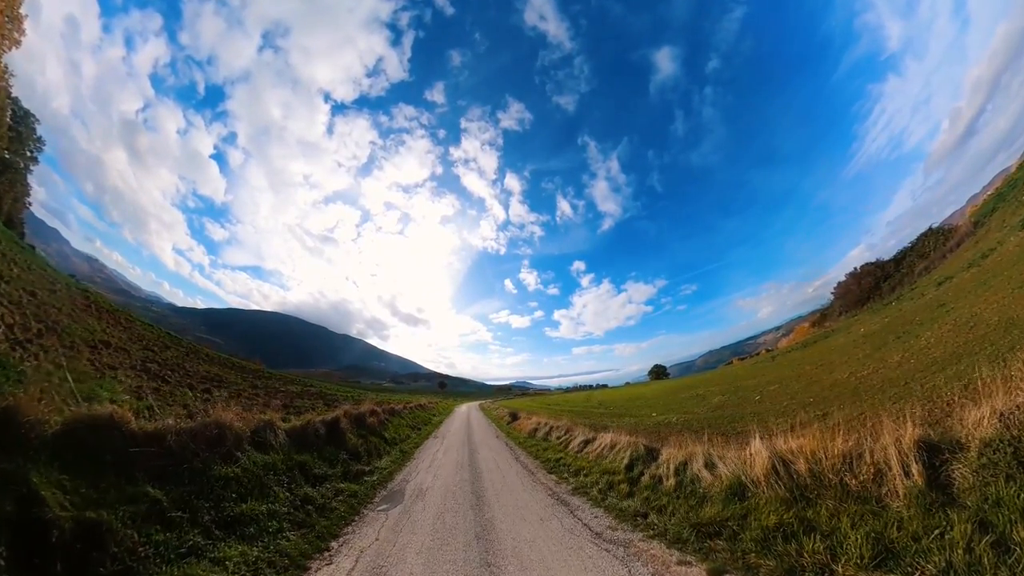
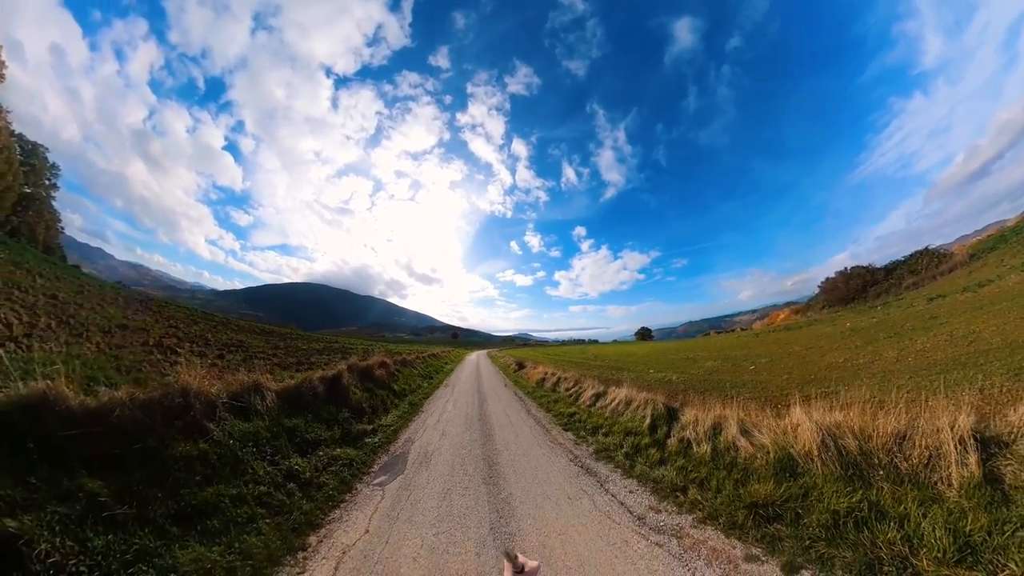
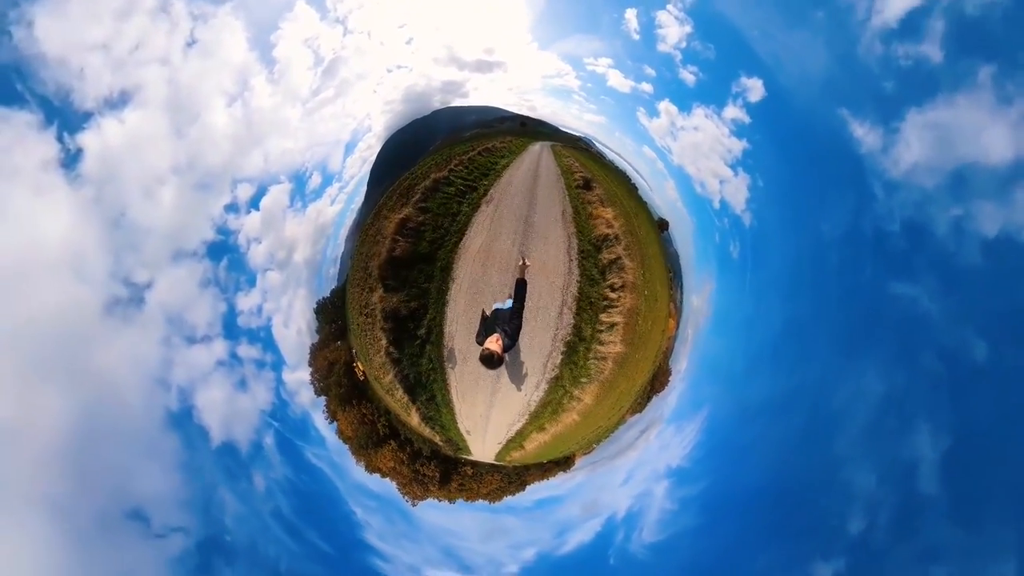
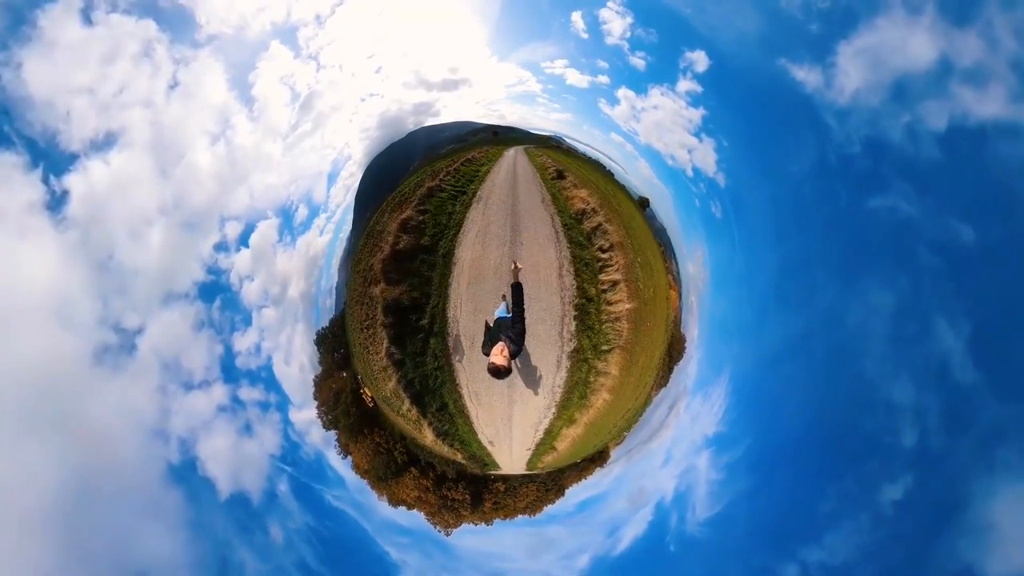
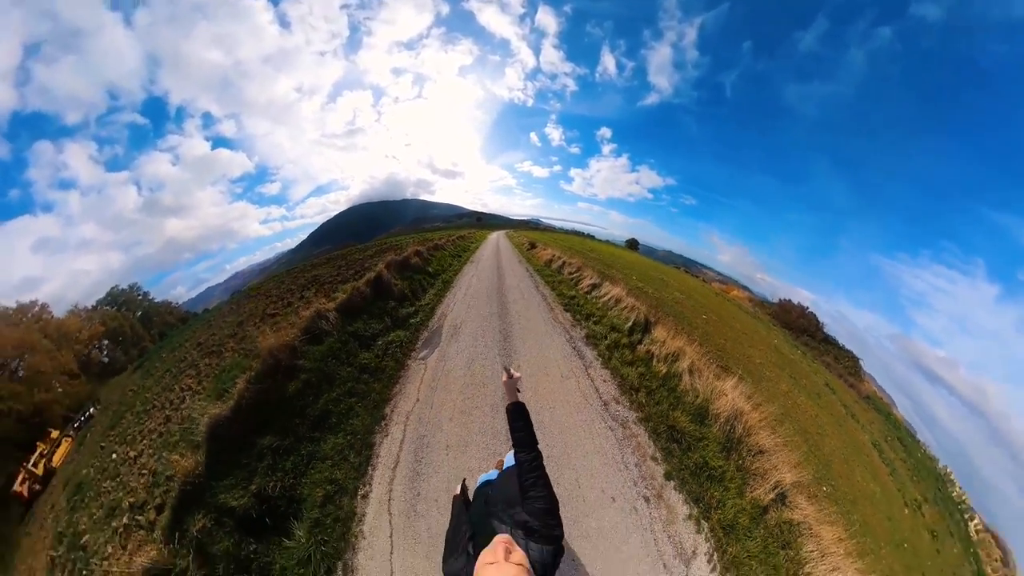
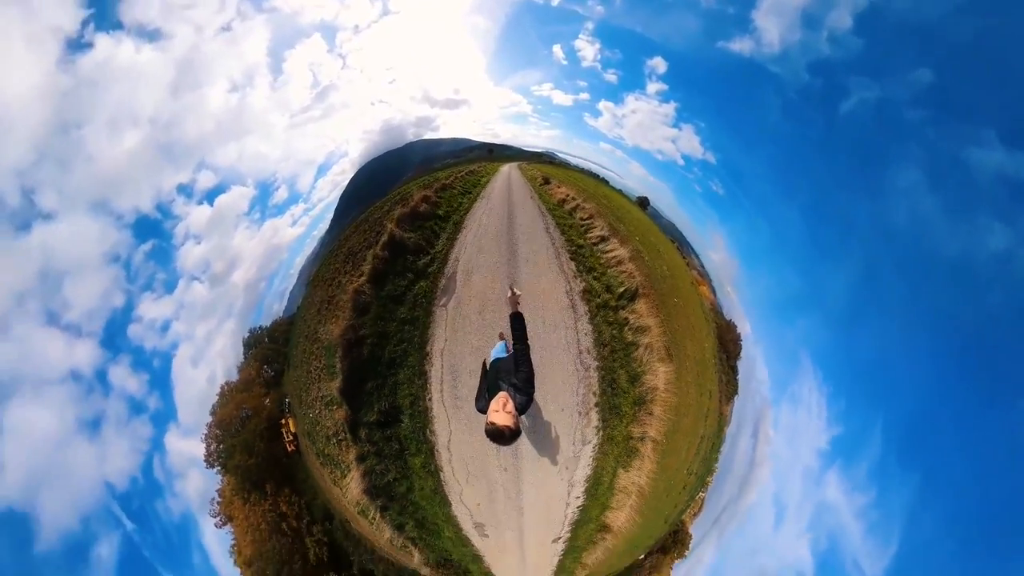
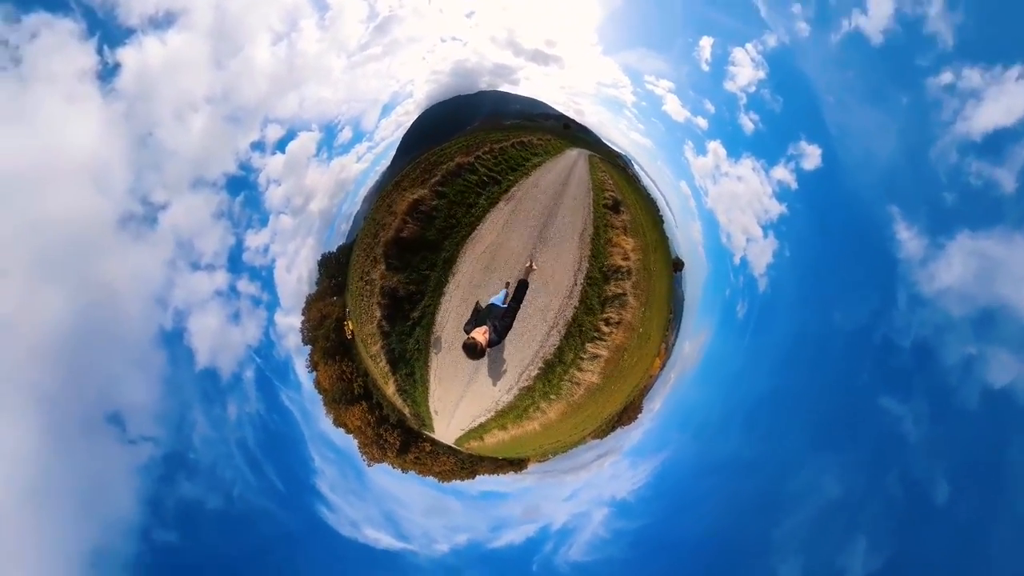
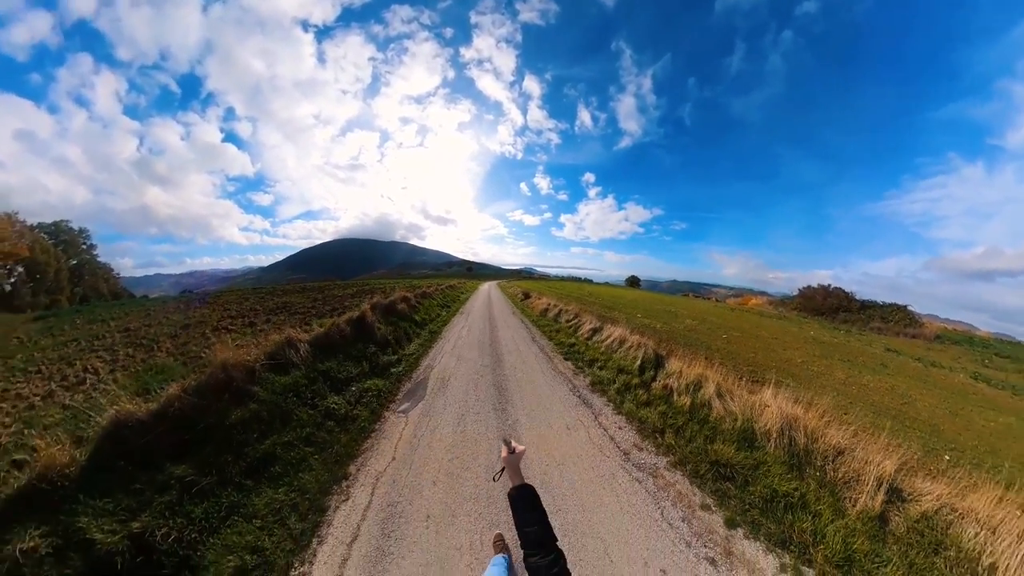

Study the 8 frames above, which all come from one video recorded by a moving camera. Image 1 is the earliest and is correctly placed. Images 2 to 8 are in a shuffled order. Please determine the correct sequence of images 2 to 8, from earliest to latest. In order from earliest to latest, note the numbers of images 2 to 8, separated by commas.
2, 8, 5, 6, 4, 3, 7
